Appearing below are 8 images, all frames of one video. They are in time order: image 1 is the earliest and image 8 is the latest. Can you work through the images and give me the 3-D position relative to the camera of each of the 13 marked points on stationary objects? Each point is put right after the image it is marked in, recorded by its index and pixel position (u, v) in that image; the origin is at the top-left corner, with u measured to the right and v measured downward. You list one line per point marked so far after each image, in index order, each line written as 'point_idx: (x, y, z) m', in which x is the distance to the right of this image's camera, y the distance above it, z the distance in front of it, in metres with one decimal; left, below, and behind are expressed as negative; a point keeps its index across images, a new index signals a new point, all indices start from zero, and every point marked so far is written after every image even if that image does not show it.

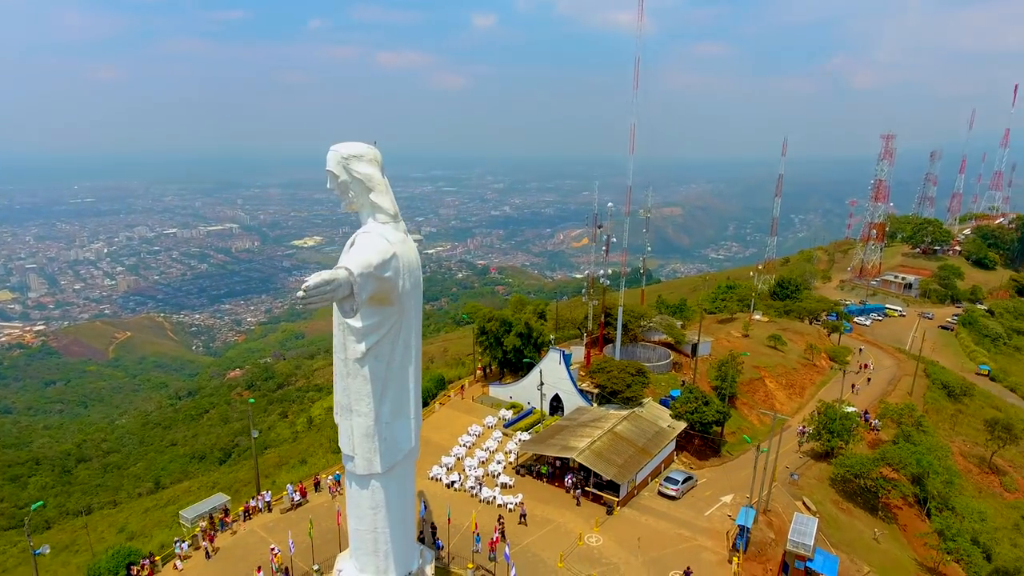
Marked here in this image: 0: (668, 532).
0: (+3.5, -5.5, +14.7) m
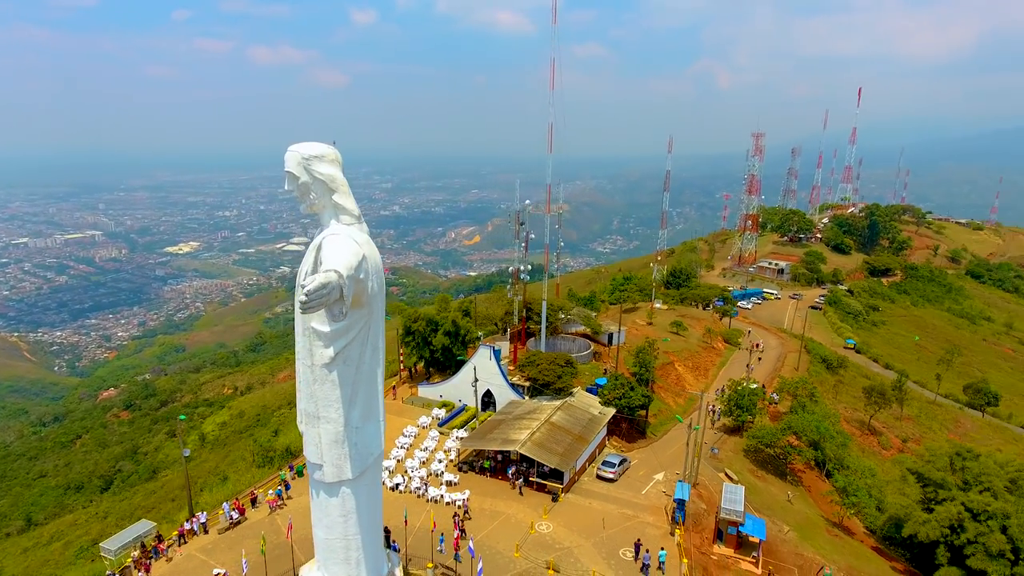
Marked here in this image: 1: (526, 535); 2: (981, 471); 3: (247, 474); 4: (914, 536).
0: (+2.4, -5.3, +15.4) m
1: (+0.3, -5.4, +14.4) m
2: (+11.9, -4.6, +16.7) m
3: (-7.8, -5.5, +19.3) m
4: (+10.2, -6.3, +16.6) m
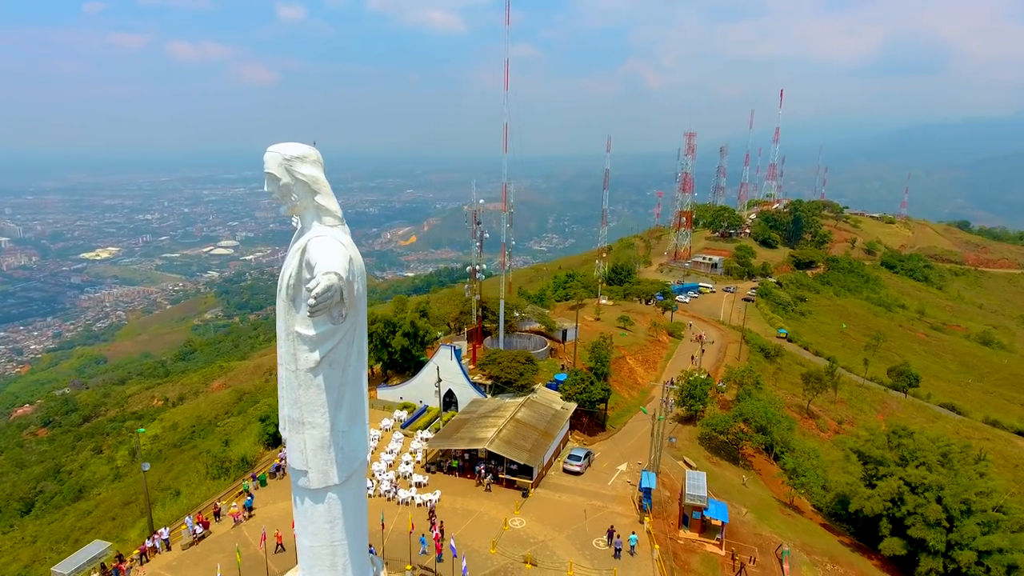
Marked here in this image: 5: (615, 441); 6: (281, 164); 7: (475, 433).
0: (+1.7, -5.2, +15.8) m
1: (-0.3, -5.4, +14.5) m
2: (+11.0, -4.3, +18.0) m
3: (-8.8, -5.6, +18.6) m
4: (+9.4, -6.0, +17.7) m
5: (+3.0, -4.6, +19.4) m
6: (-3.2, +1.7, +9.1) m
7: (-1.0, -3.8, +17.2) m
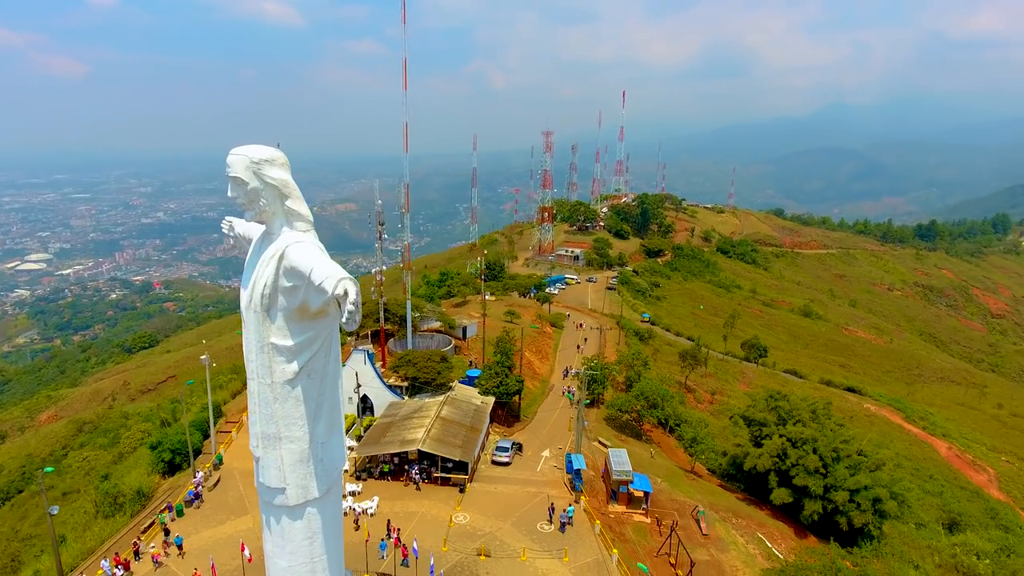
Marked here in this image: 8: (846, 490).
0: (+0.1, -5.1, +16.3) m
1: (-1.4, -5.4, +14.6) m
2: (+8.7, -3.7, +20.6) m
3: (-10.7, -6.1, +16.7) m
4: (+7.3, -5.5, +19.9) m
5: (+0.6, -4.4, +20.1) m
6: (-3.4, +1.6, +8.6) m
7: (-2.8, -3.8, +17.1) m
8: (+9.2, -5.6, +18.2) m
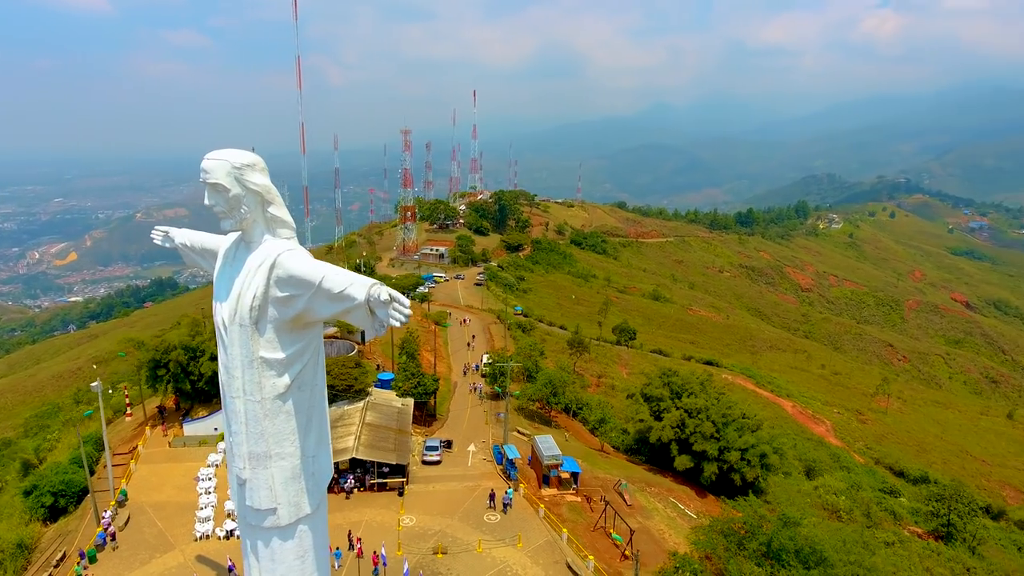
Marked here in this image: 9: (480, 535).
0: (-1.4, -5.1, +16.5) m
1: (-2.5, -5.4, +14.5) m
2: (+5.8, -3.2, +22.6) m
3: (-11.9, -6.7, +14.4) m
4: (+4.7, -5.1, +21.7) m
5: (-1.9, -4.3, +20.3) m
6: (-3.5, +1.4, +8.1) m
7: (-4.6, -4.0, +16.6) m
8: (+7.0, -5.0, +20.5) m
9: (-0.7, -5.5, +14.6) m
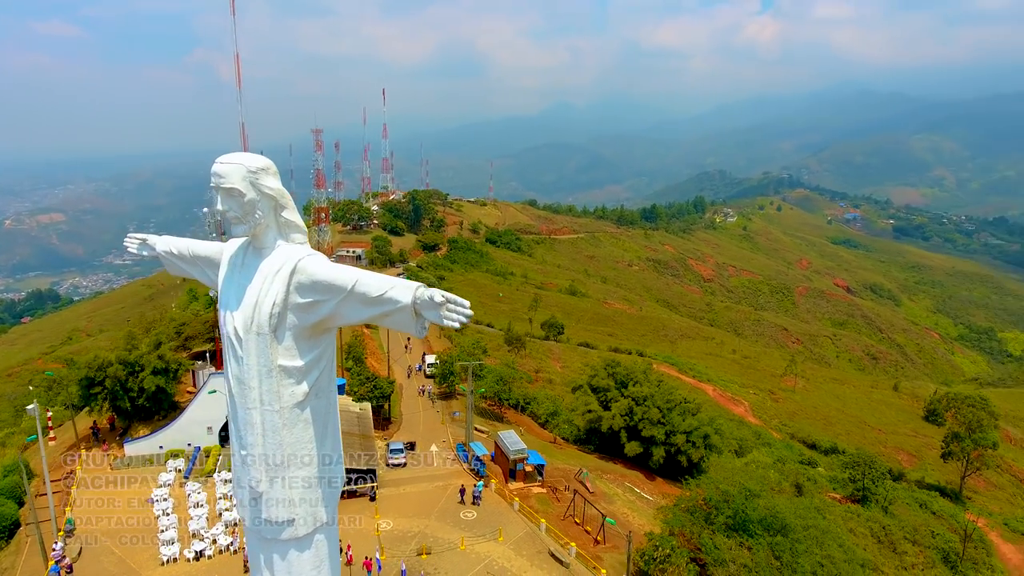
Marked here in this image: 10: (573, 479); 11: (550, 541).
0: (-2.1, -5.1, +16.5) m
1: (-2.9, -5.5, +14.4) m
2: (+4.1, -3.0, +23.6) m
3: (-12.2, -7.0, +12.9) m
4: (+3.1, -4.9, +22.5) m
5: (-3.2, -4.4, +20.2) m
6: (-3.2, +1.3, +7.9) m
7: (-5.3, -4.1, +16.1) m
8: (+5.6, -4.8, +21.7) m
9: (-1.2, -5.5, +14.7) m
10: (+1.8, -5.5, +18.8) m
11: (+0.9, -5.7, +14.7) m
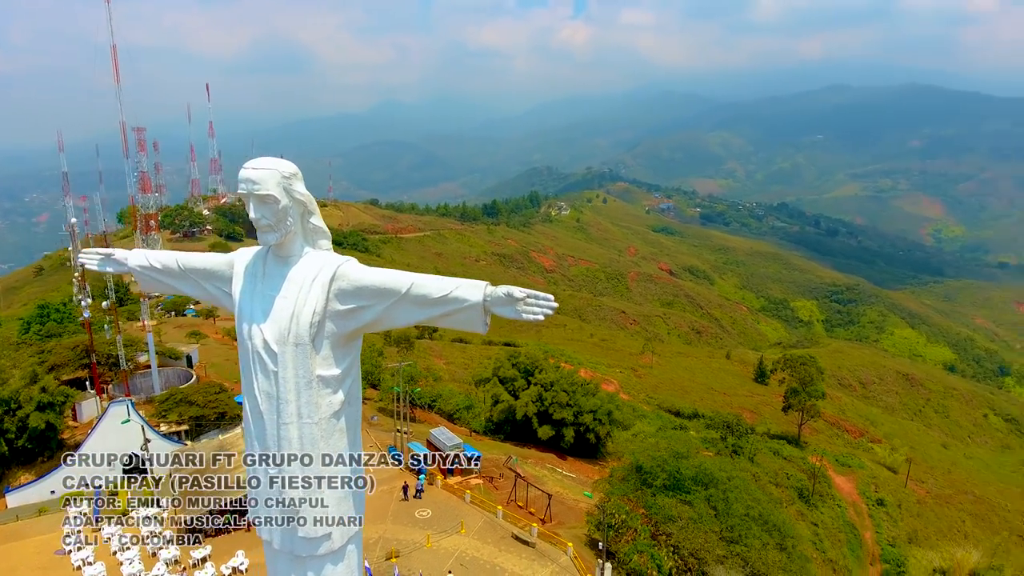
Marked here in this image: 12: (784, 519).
0: (-3.4, -5.2, +16.3) m
1: (-3.7, -5.6, +14.0) m
2: (+0.6, -2.7, +24.7) m
3: (-12.1, -7.7, +10.2) m
4: (+0.1, -4.7, +23.4) m
5: (-5.4, -4.5, +19.6) m
6: (-2.7, +1.2, +7.6) m
7: (-6.5, -4.4, +15.1) m
8: (+2.7, -4.4, +23.2) m
9: (-2.0, -5.5, +14.8) m
10: (-0.3, -5.3, +19.5) m
11: (-0.1, -5.6, +15.3) m
12: (+6.8, -5.7, +16.3) m
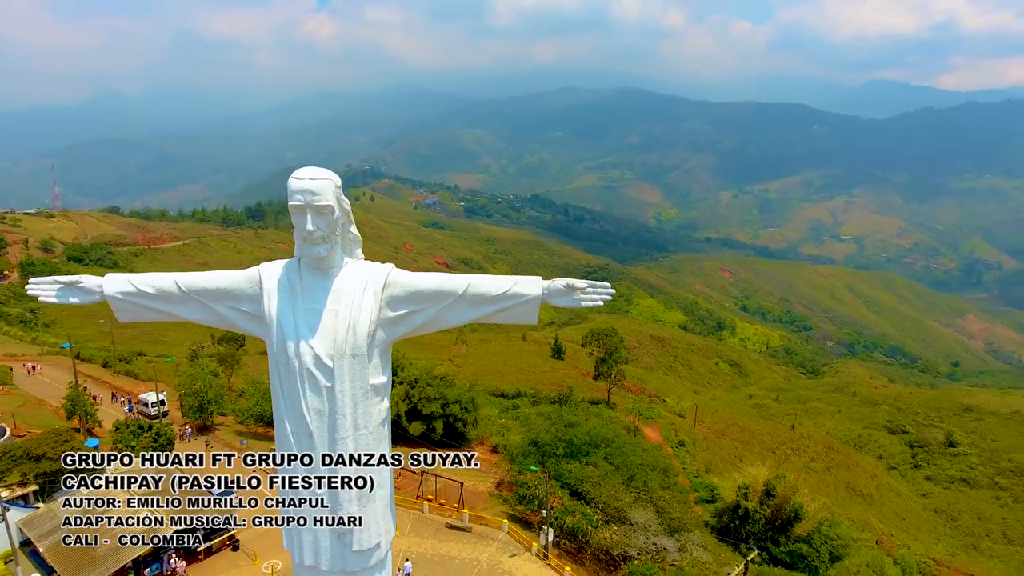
0: (-5.3, -5.4, +15.4) m
1: (-4.7, -5.9, +13.2) m
2: (-4.7, -2.8, +24.7) m
3: (-11.0, -8.7, +6.7) m
4: (-4.6, -4.7, +23.4) m
5: (-8.4, -5.0, +17.8) m
6: (-2.0, +1.1, +7.5) m
7: (-7.8, -4.9, +13.2) m
8: (-2.1, -4.2, +24.1) m
9: (-3.4, -5.7, +14.6) m
10: (-3.5, -5.4, +19.6) m
11: (-1.8, -5.5, +15.8) m
12: (+4.3, -5.1, +19.2) m
